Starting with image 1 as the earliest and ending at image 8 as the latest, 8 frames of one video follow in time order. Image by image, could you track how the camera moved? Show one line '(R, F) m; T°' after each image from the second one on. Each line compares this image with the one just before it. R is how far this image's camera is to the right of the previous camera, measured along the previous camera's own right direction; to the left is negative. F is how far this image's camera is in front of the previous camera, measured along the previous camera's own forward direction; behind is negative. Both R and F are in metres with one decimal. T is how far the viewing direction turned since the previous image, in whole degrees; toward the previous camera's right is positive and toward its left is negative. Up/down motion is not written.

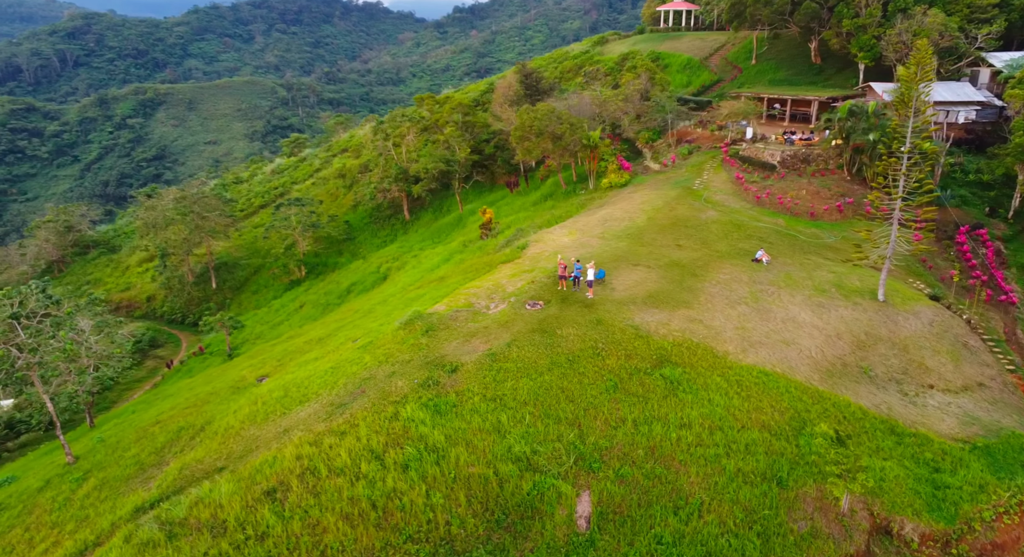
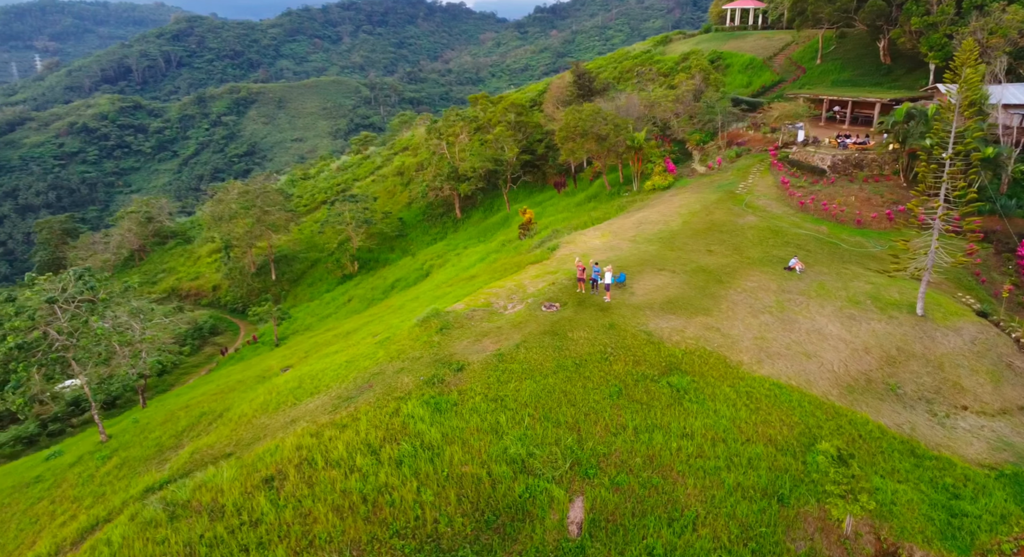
(+1.1, +0.2) m; -5°
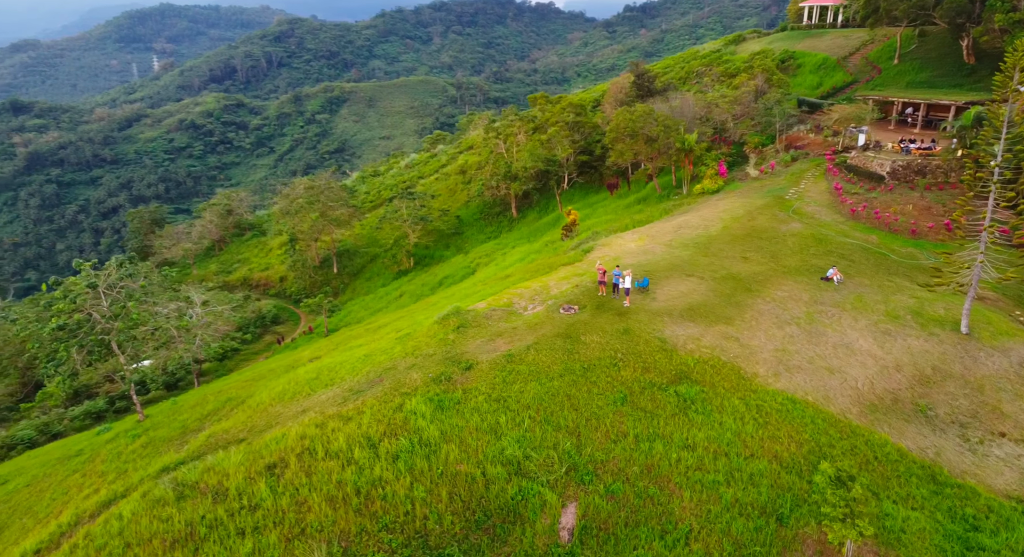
(+1.1, +0.2) m; -5°
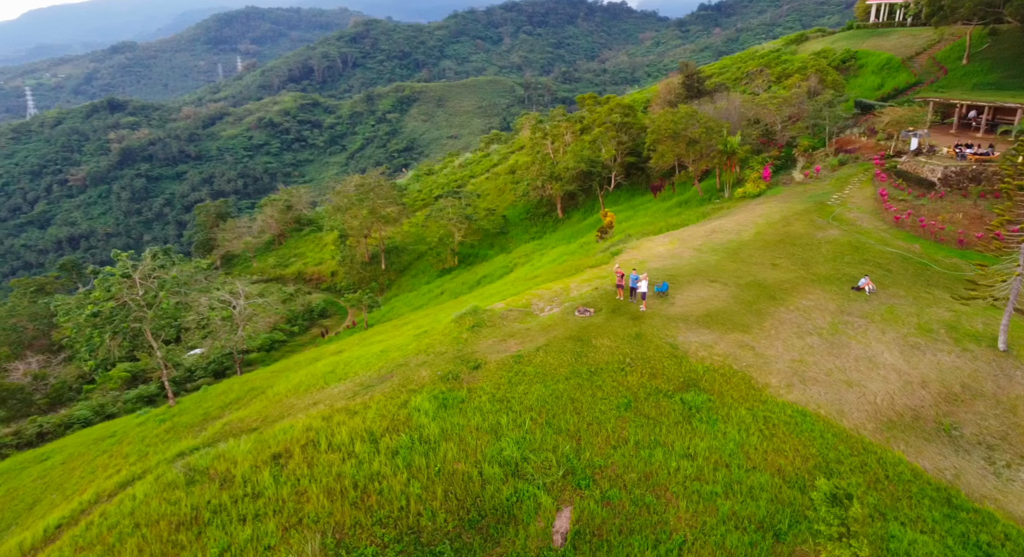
(+0.9, +0.1) m; -4°
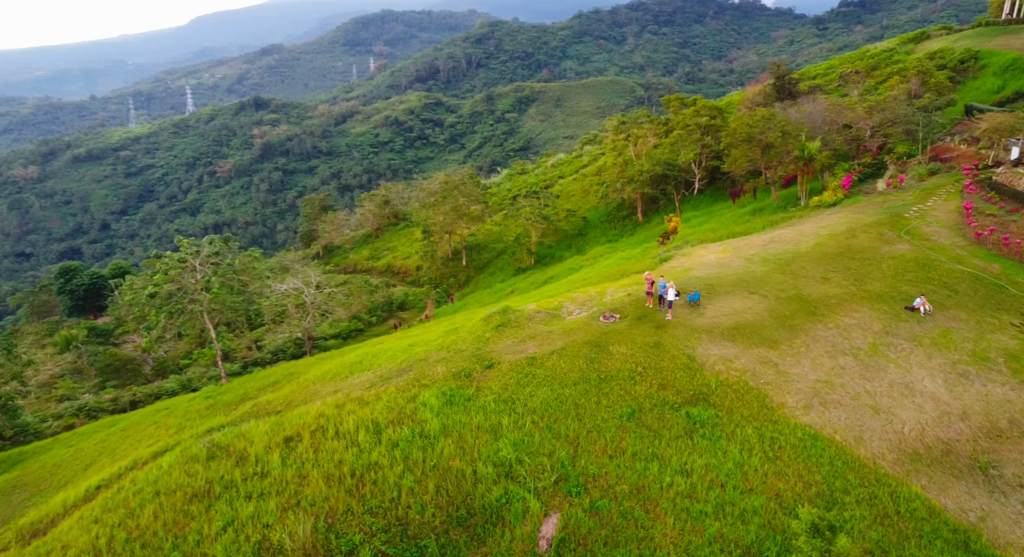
(+1.5, +0.1) m; -7°
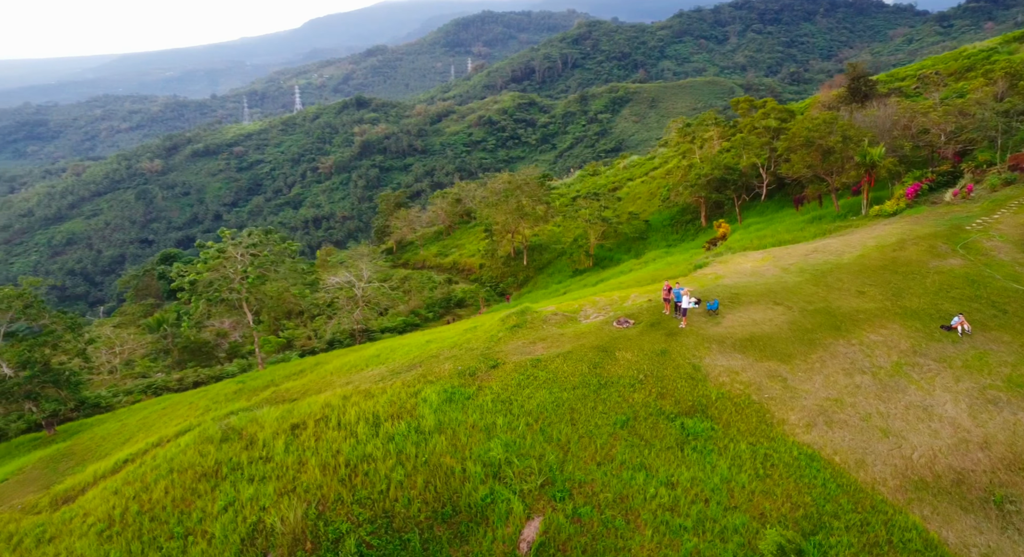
(+1.3, 0.0) m; -5°
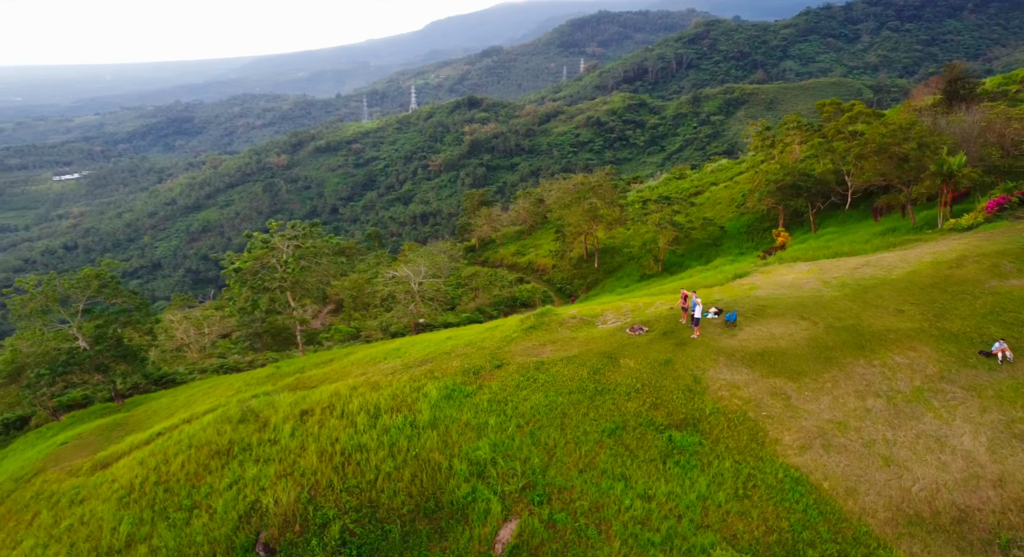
(+1.5, -0.1) m; -6°
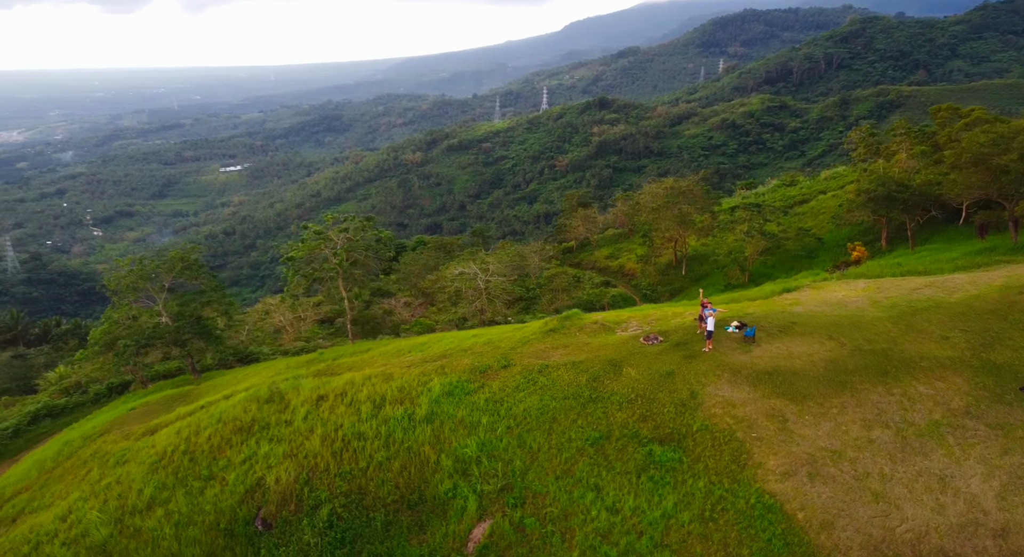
(+1.9, -0.3) m; -7°
